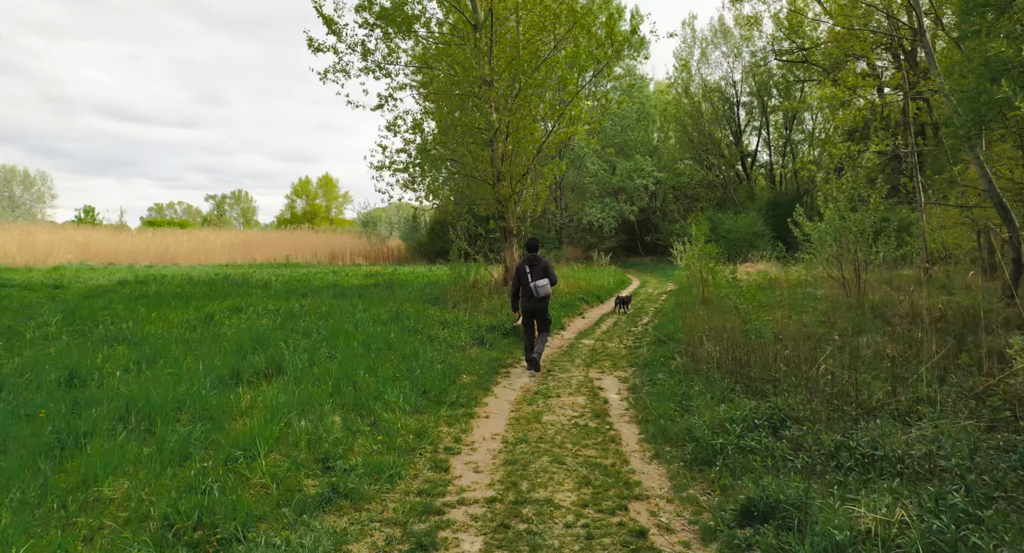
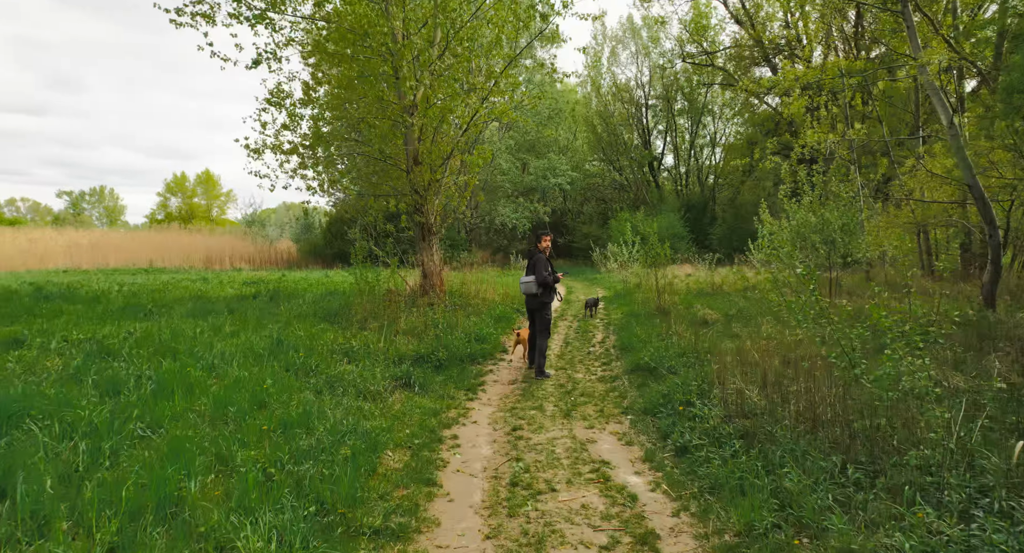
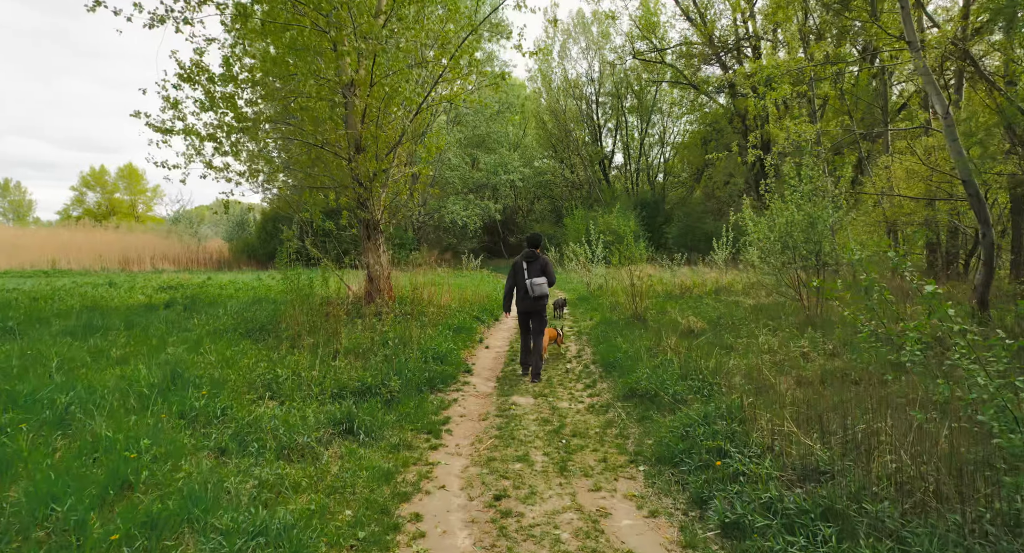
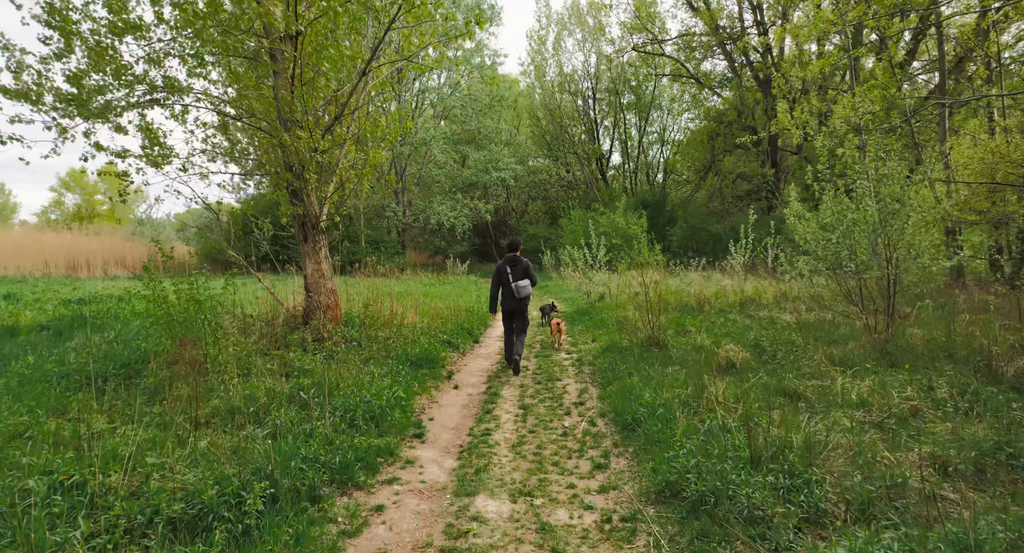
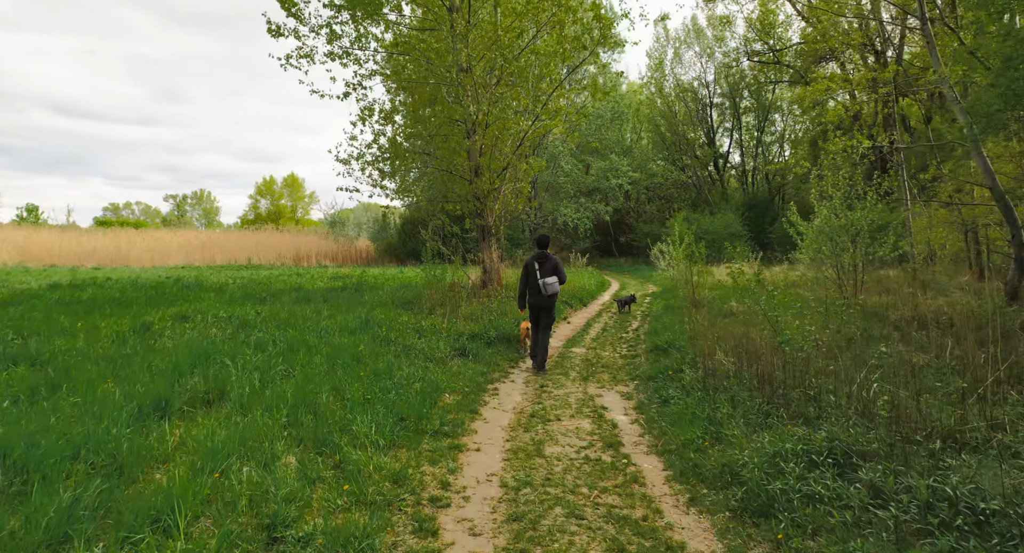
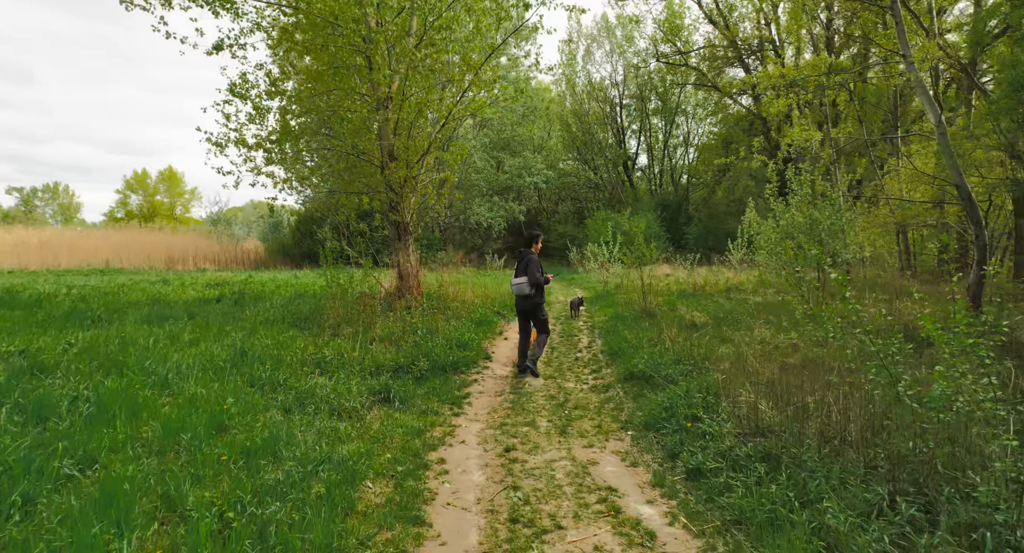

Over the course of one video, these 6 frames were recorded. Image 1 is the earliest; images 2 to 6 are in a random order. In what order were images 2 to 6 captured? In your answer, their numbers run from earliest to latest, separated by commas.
5, 2, 6, 3, 4
